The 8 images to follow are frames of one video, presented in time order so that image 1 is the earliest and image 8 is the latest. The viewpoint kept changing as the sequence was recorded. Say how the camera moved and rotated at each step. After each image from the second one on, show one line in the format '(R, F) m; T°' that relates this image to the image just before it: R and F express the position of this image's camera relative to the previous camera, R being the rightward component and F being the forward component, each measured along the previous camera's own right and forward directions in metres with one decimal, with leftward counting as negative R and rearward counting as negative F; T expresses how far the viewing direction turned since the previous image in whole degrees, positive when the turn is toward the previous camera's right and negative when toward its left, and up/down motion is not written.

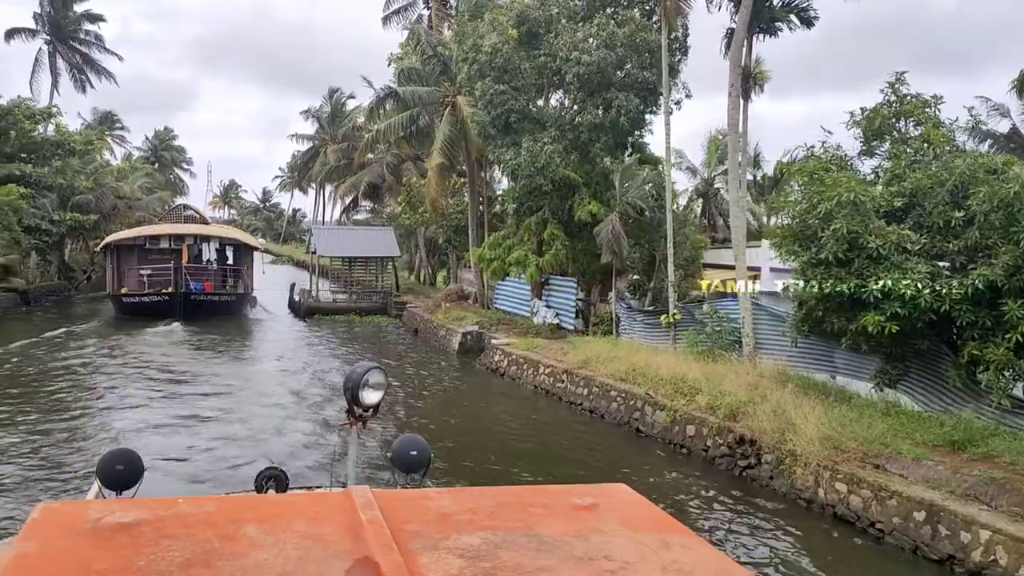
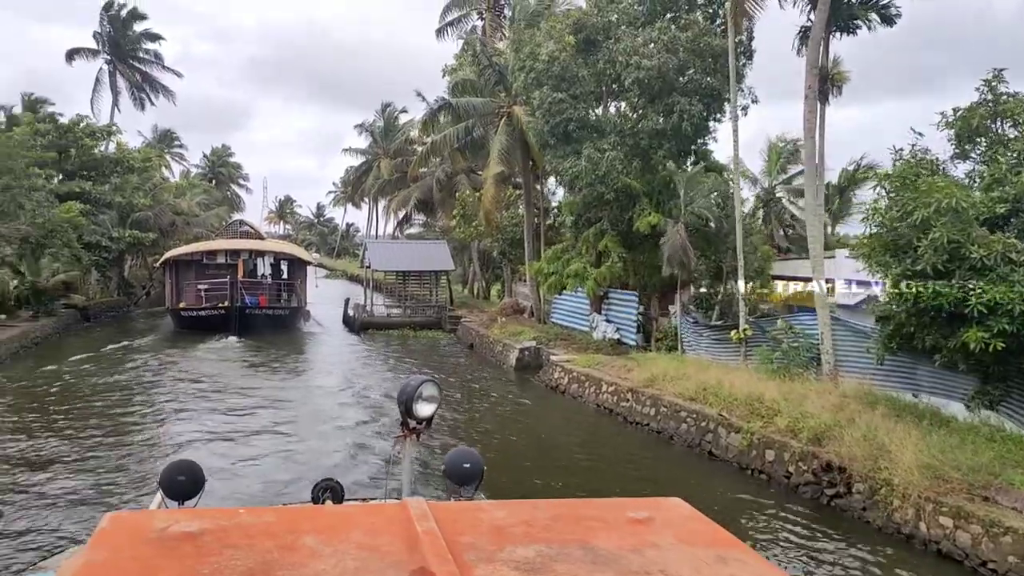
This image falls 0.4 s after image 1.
(0.0, +0.2) m; -4°
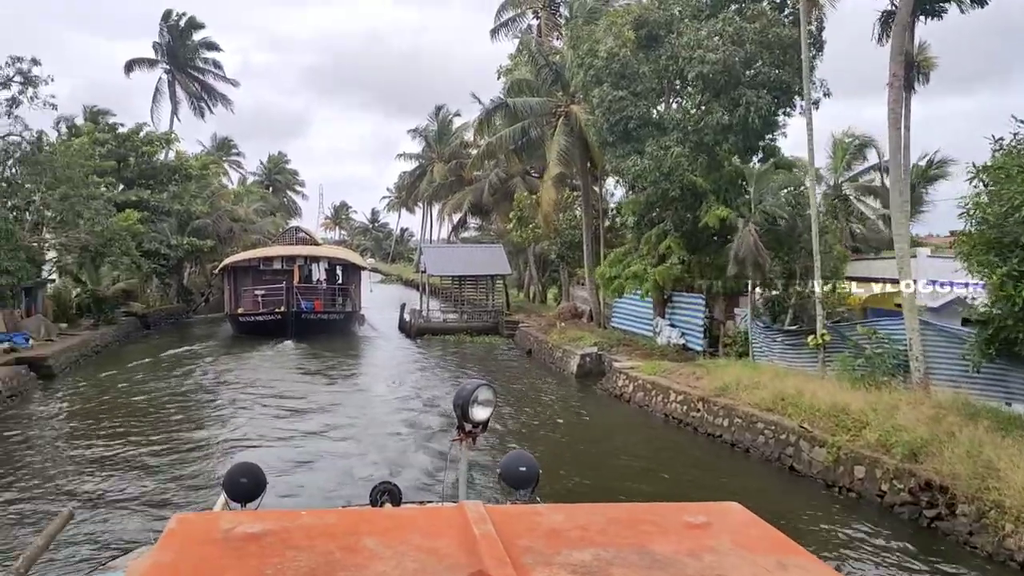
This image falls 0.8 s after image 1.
(0.0, +0.2) m; -4°
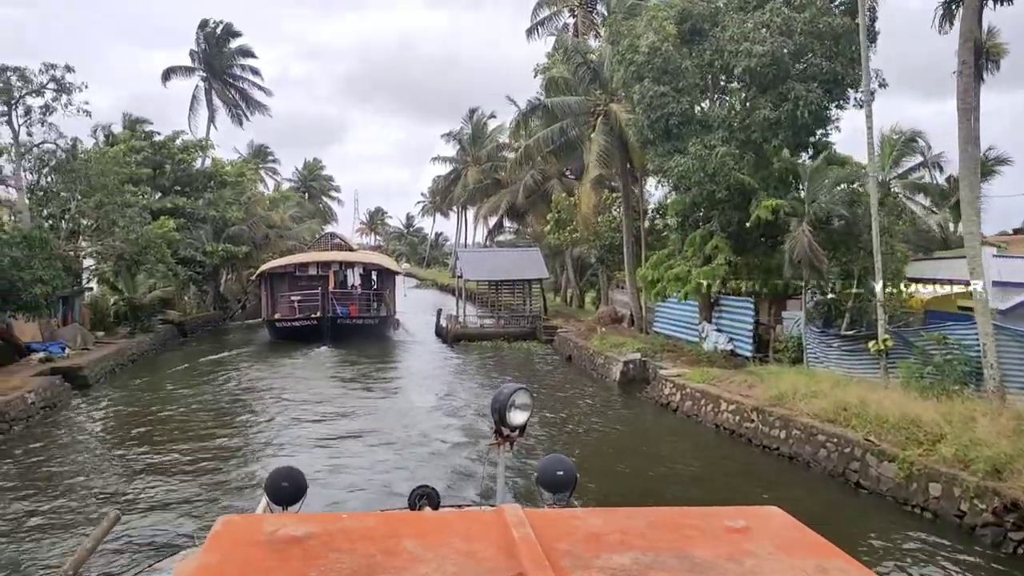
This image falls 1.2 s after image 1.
(0.0, +0.1) m; -3°
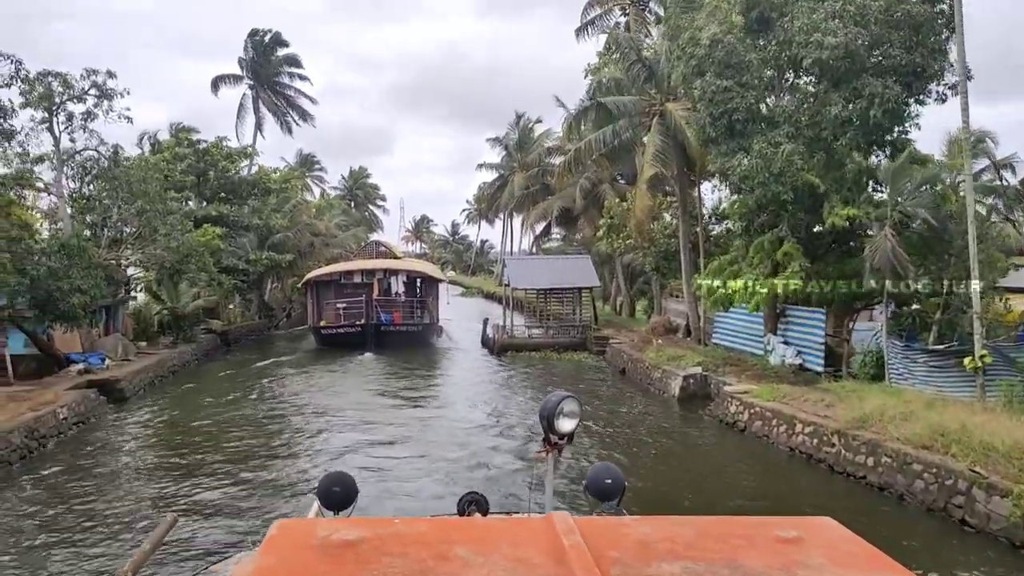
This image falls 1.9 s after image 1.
(0.0, +0.2) m; -4°
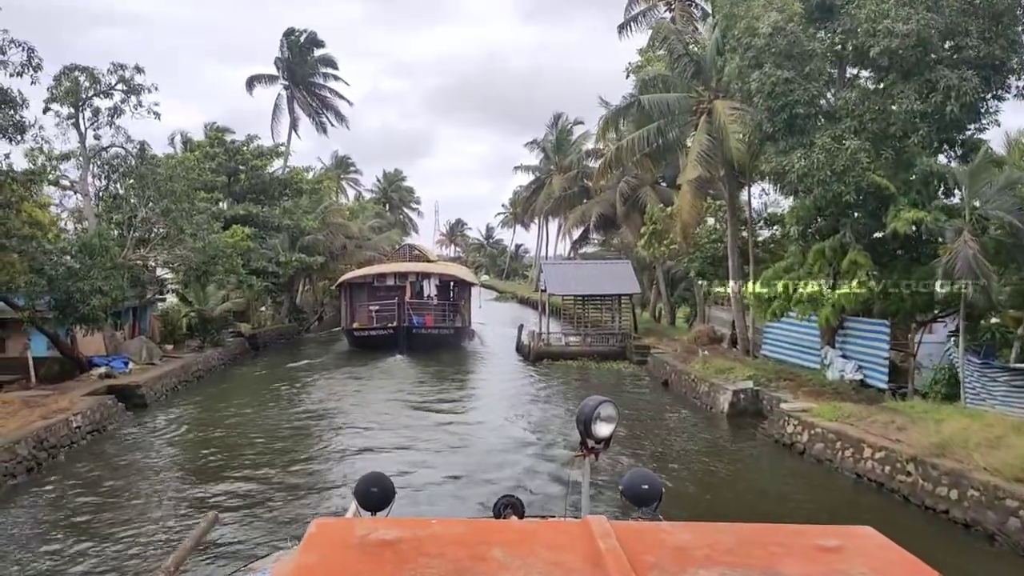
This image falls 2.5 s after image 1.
(0.0, +0.2) m; -3°
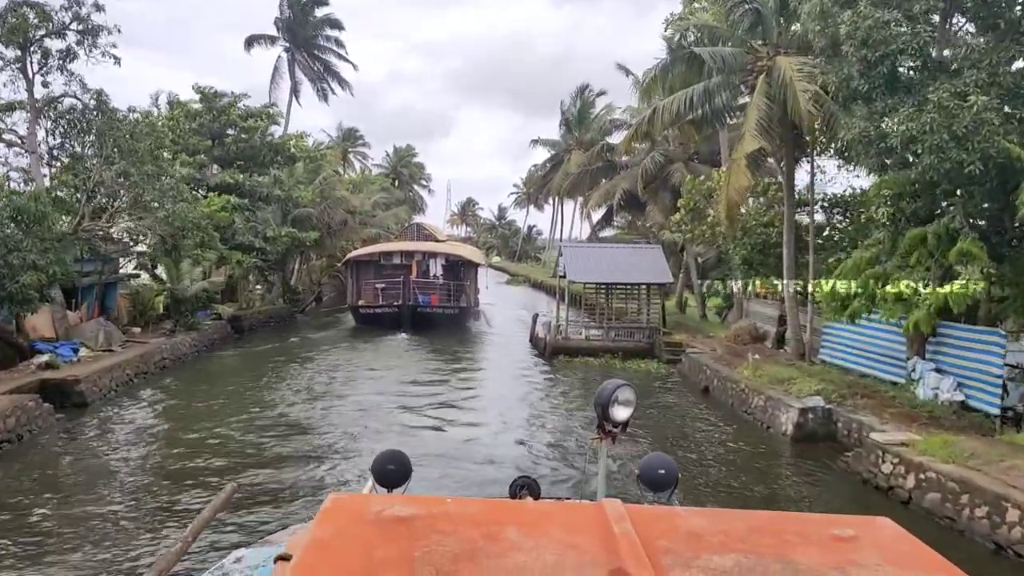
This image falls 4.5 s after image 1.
(0.0, +0.5) m; -1°
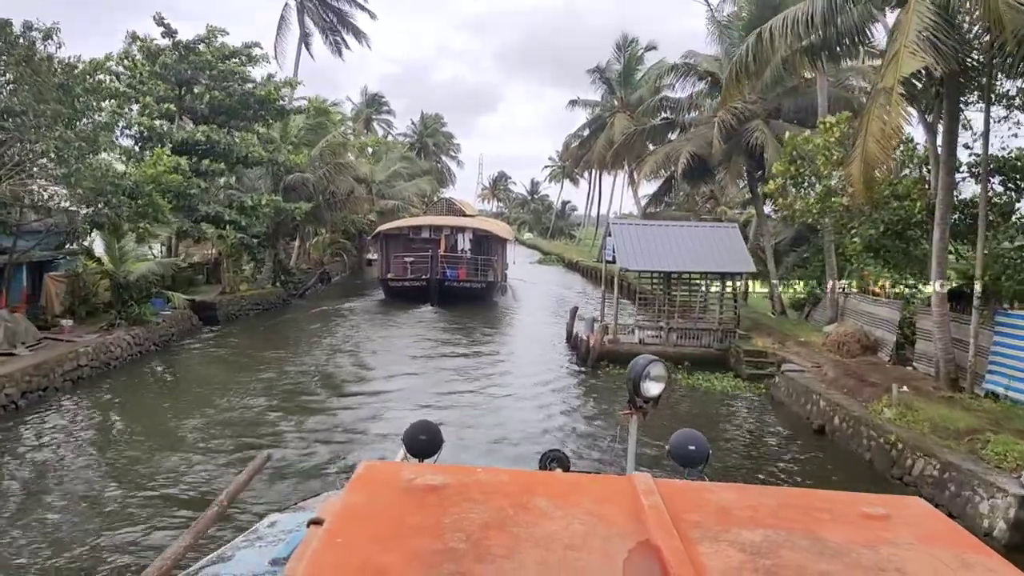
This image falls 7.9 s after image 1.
(0.0, +0.9) m; -3°
